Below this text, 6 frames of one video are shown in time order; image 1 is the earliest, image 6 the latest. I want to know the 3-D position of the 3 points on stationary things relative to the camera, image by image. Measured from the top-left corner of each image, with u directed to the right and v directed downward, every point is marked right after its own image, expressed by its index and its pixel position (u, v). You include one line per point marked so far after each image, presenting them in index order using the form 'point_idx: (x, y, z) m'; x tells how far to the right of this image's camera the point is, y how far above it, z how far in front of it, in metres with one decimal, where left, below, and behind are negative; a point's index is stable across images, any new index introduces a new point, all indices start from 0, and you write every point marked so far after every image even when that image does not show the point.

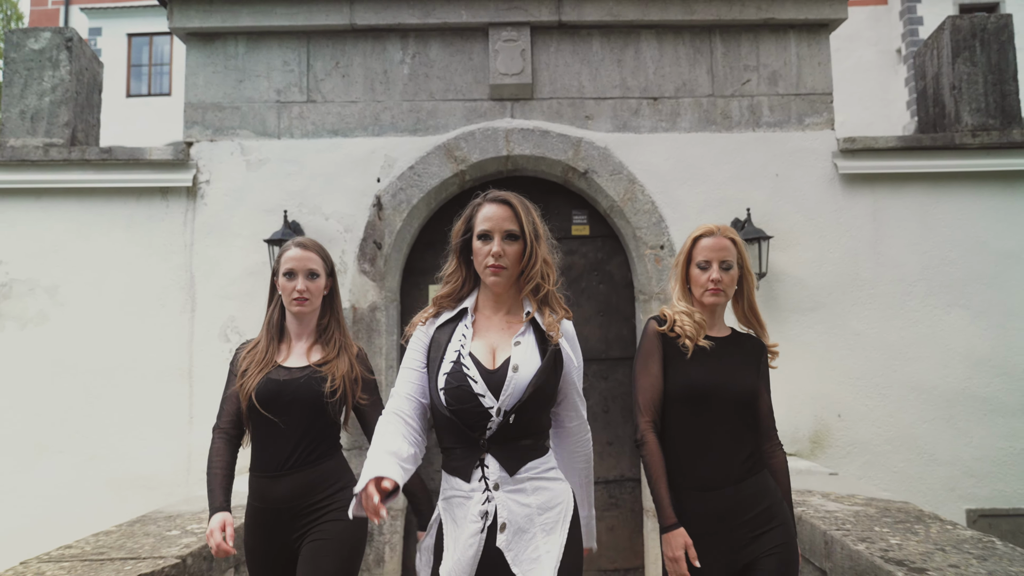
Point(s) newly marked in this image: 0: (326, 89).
0: (-1.2, +1.3, +3.9) m
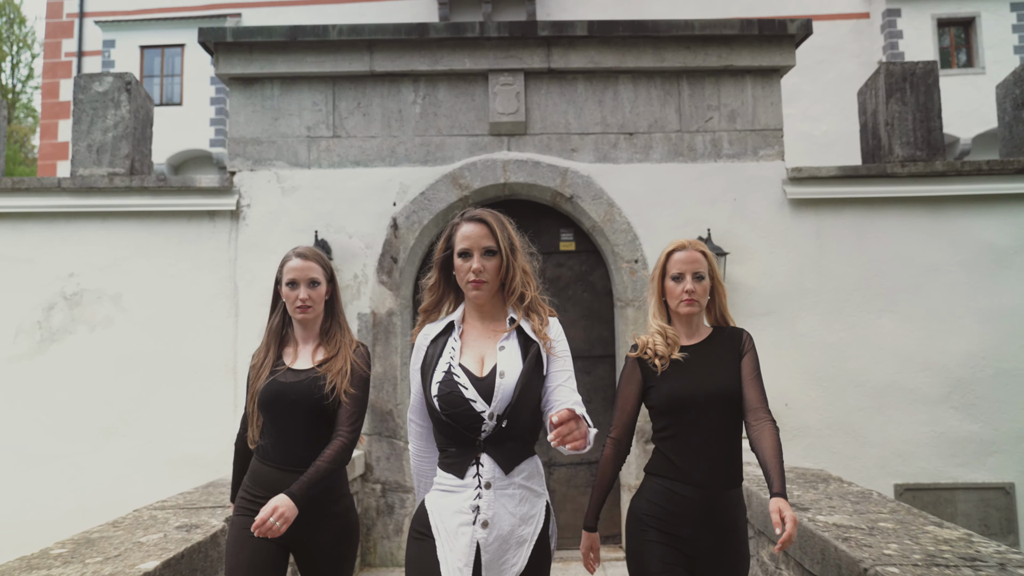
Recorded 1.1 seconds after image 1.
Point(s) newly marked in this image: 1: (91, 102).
0: (-1.2, +1.2, +4.6) m
1: (-3.1, +1.4, +4.5) m
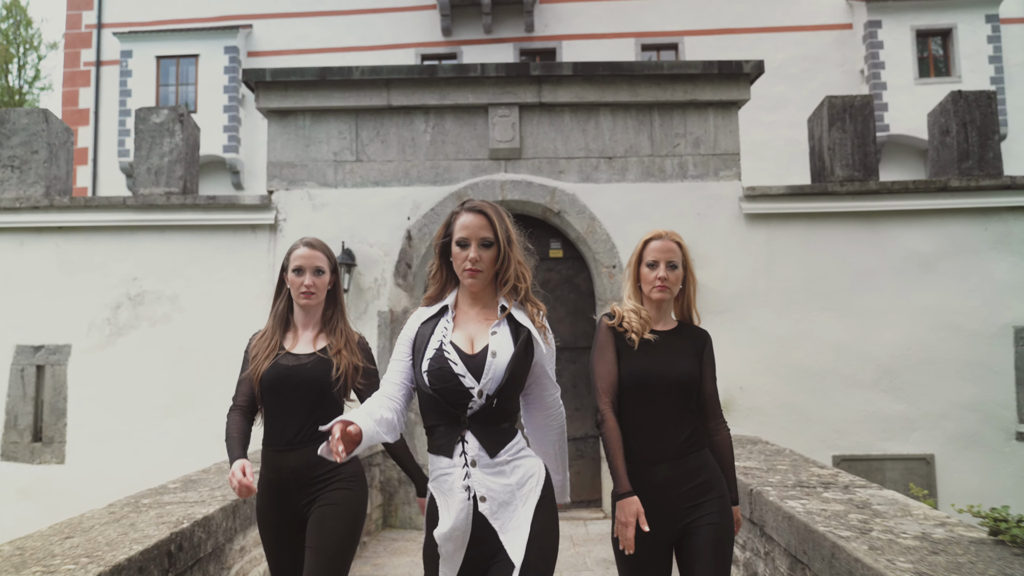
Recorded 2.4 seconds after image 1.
0: (-1.2, +1.2, +5.4) m
1: (-3.2, +1.4, +5.3) m
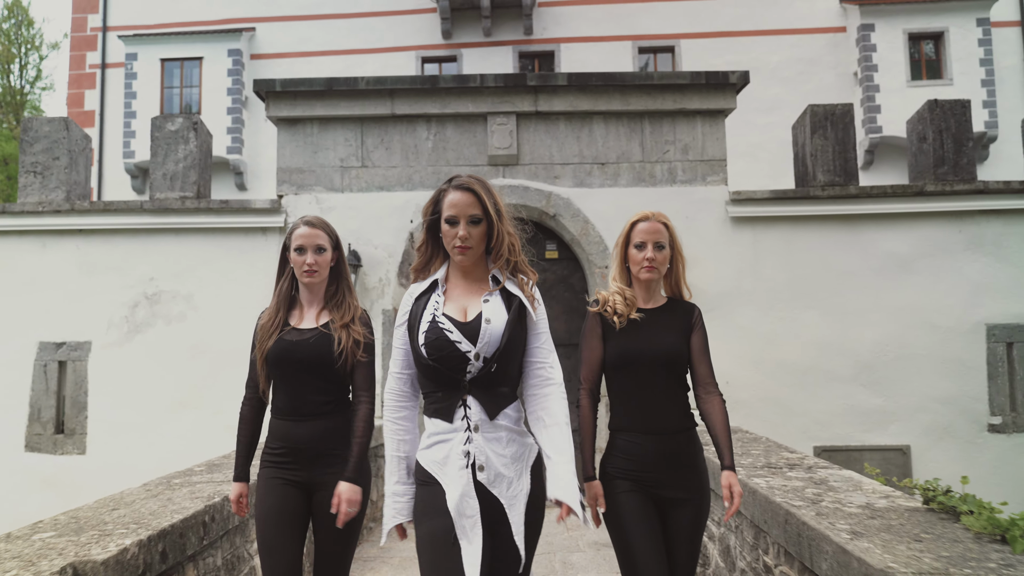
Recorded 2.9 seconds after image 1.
0: (-1.3, +1.2, +5.6) m
1: (-3.2, +1.4, +5.6) m
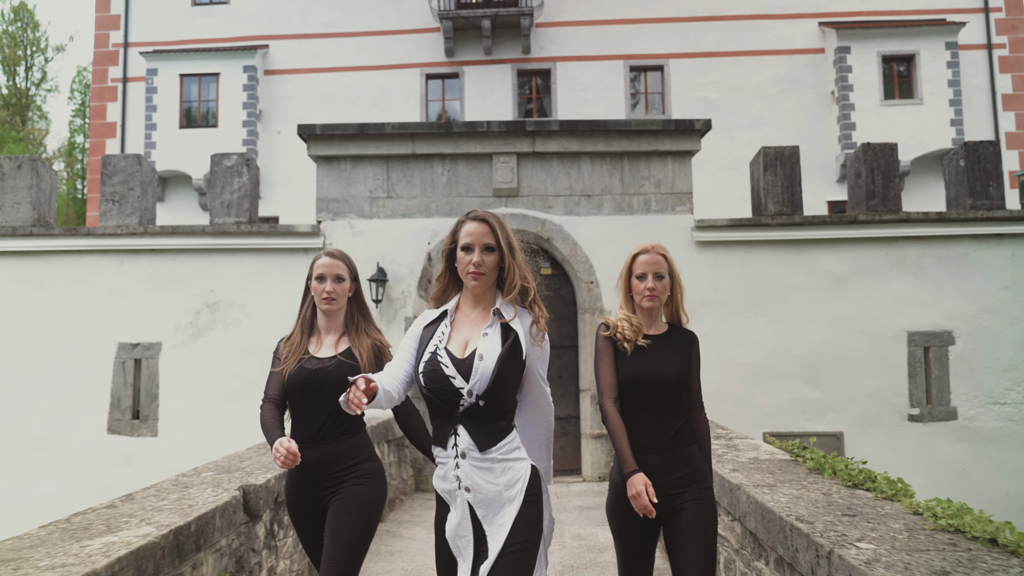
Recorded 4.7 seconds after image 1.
0: (-1.3, +1.1, +6.7) m
1: (-3.2, +1.3, +6.7) m
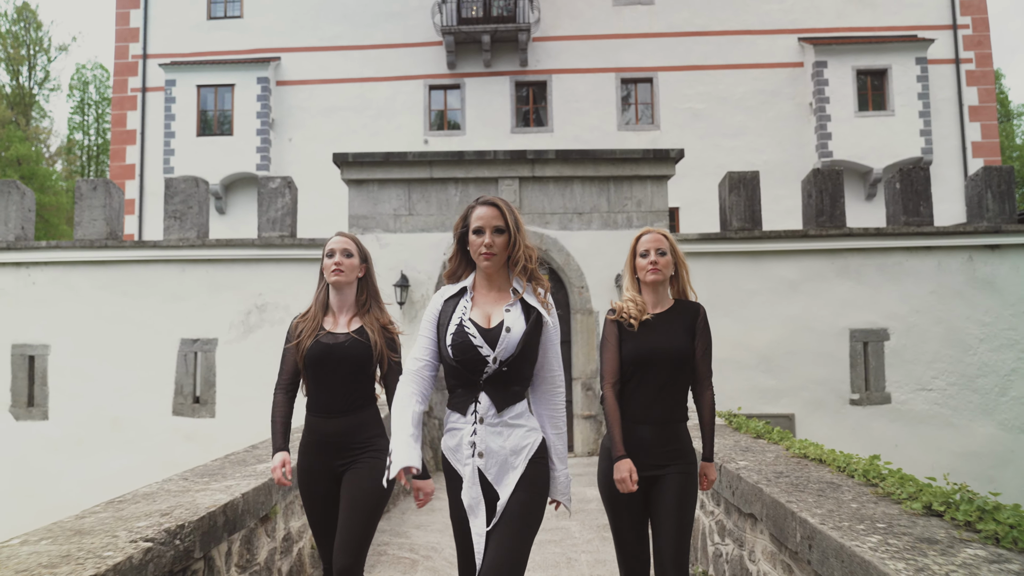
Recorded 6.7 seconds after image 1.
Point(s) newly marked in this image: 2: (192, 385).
0: (-1.2, +1.0, +7.9) m
1: (-3.1, +1.2, +7.8) m
2: (-4.1, -1.2, +7.7) m
